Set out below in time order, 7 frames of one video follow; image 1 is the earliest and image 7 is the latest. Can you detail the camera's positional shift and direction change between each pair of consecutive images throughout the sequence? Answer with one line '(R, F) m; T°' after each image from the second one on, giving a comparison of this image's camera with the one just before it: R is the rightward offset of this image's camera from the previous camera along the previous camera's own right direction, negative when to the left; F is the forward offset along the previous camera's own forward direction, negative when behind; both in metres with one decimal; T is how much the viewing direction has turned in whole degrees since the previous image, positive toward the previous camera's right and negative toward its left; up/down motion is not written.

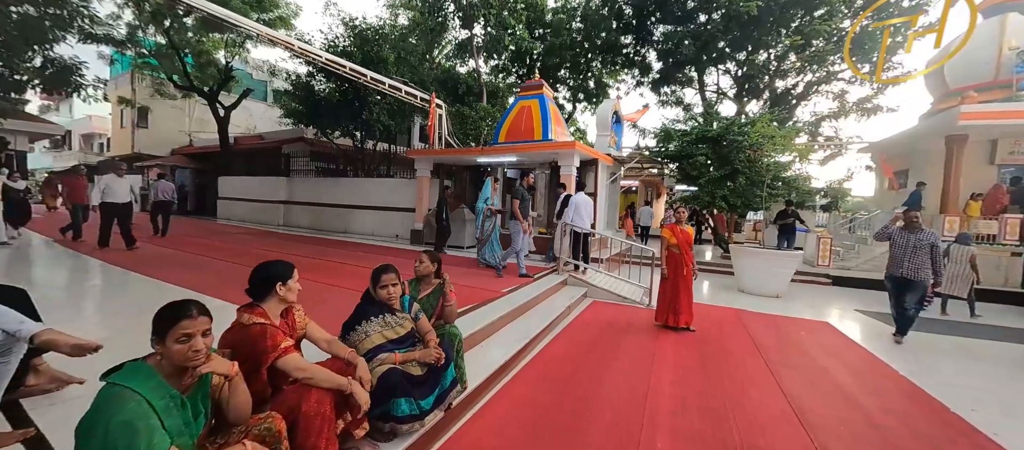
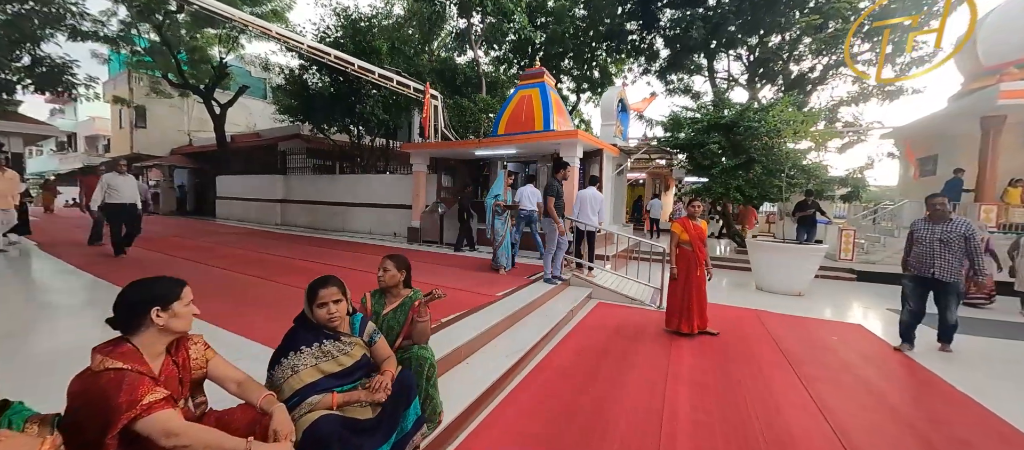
(+0.1, +0.5) m; -1°
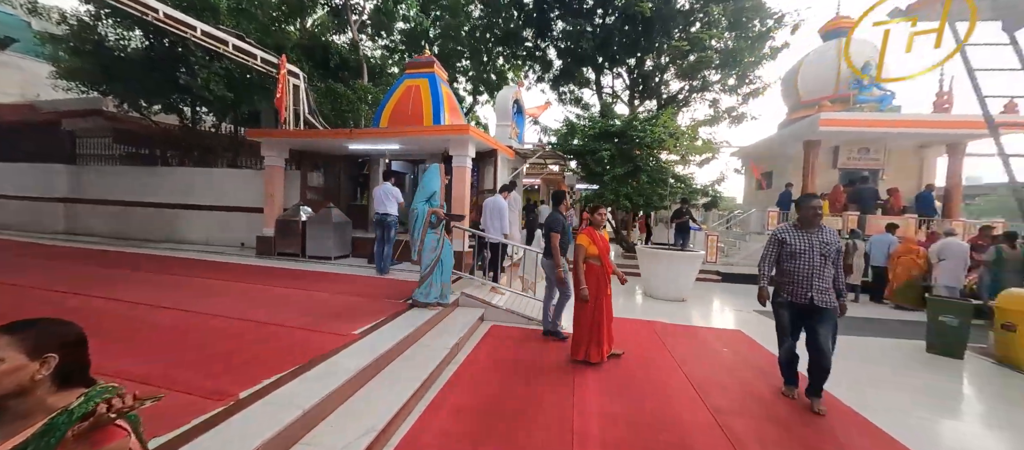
(+0.3, +0.9) m; +16°
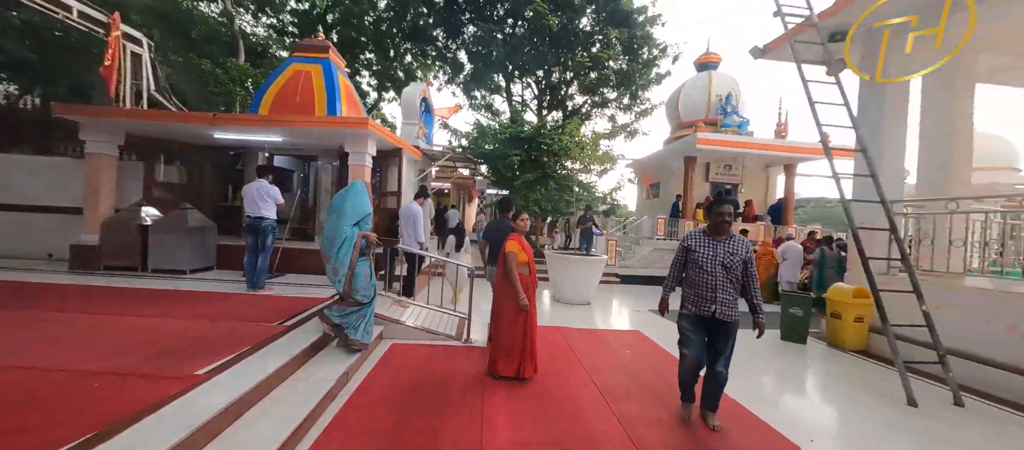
(+0.1, +0.3) m; +14°
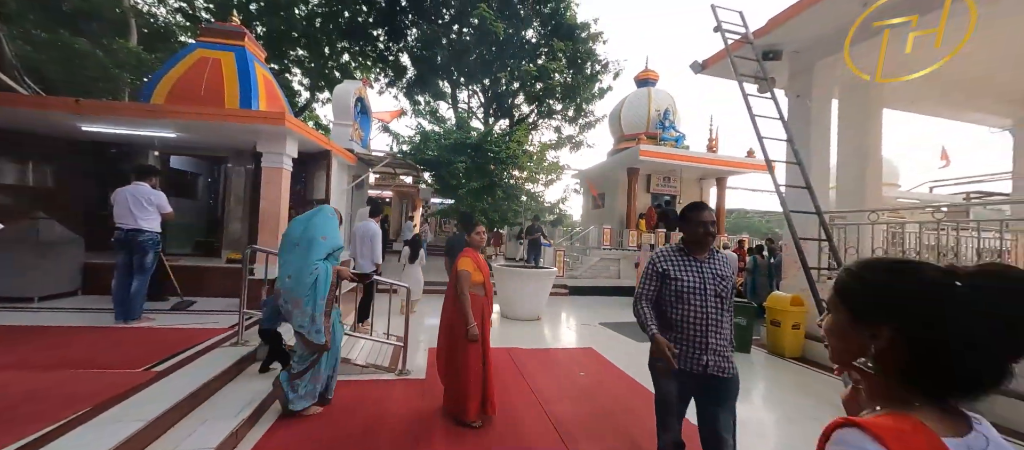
(0.0, +0.4) m; +8°
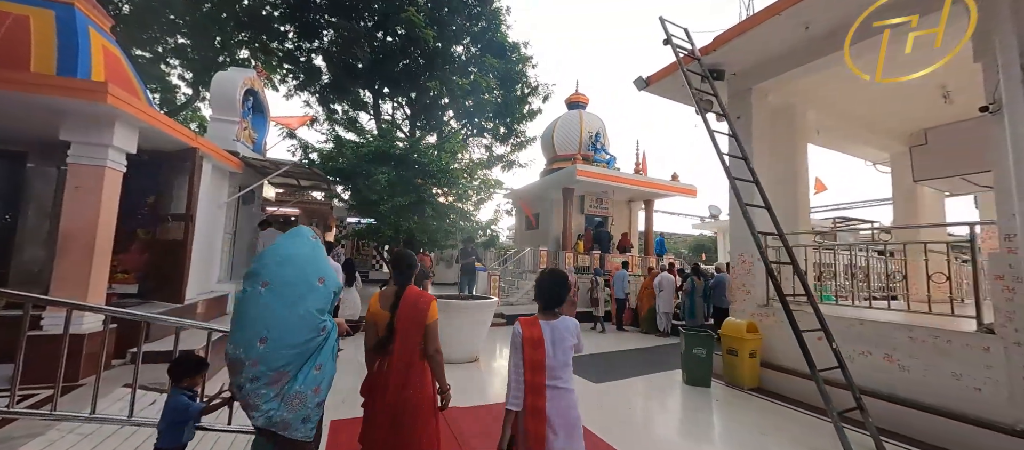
(-0.1, +0.9) m; +12°
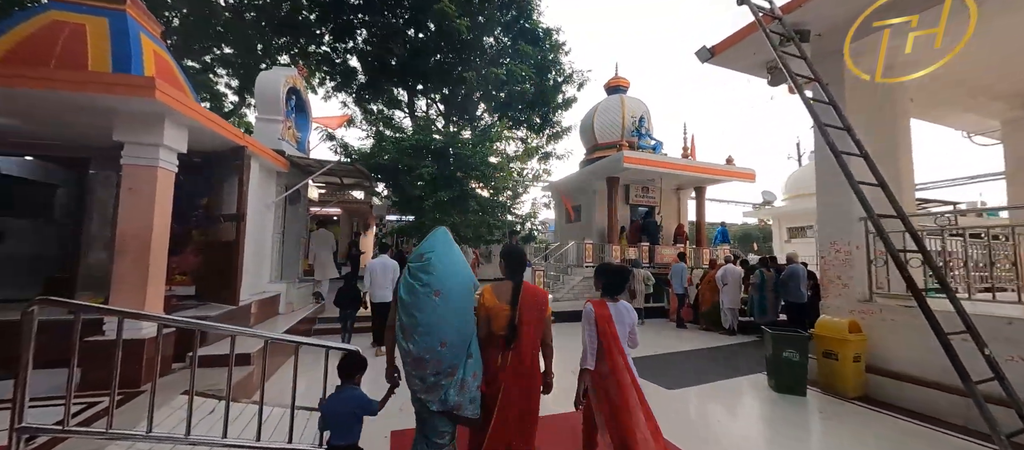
(-0.3, +0.3) m; -5°
